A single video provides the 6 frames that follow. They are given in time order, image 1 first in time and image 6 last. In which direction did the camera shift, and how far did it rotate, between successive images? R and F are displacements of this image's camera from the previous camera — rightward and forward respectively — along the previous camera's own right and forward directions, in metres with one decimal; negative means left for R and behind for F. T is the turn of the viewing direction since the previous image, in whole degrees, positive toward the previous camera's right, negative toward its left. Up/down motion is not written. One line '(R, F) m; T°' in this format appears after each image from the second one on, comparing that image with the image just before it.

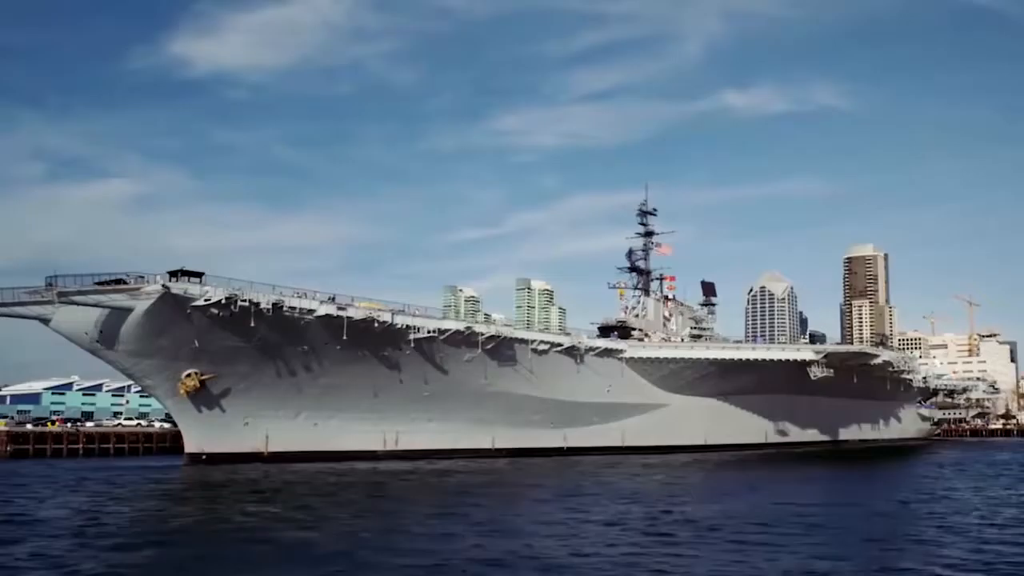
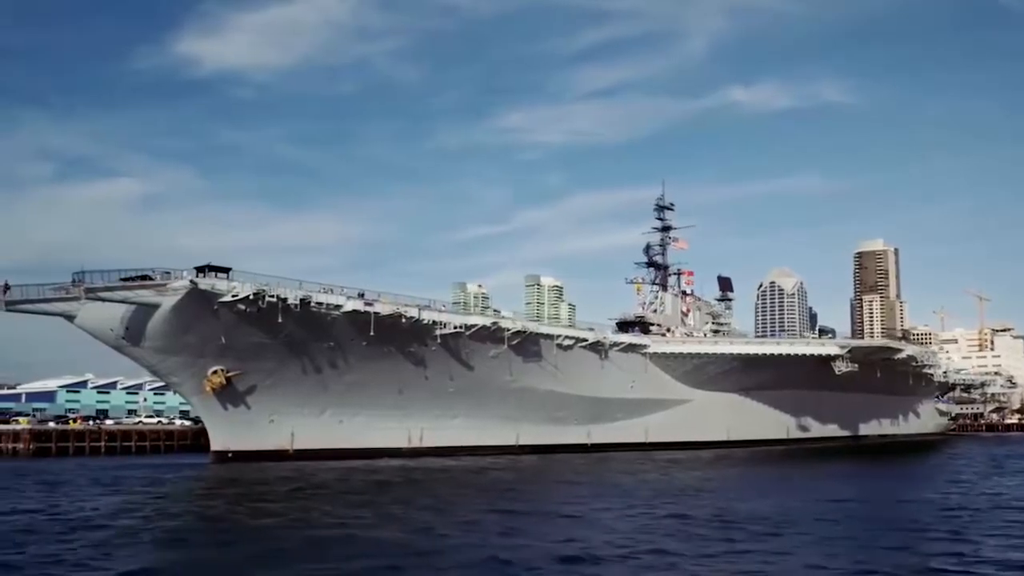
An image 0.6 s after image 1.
(-0.4, +0.2) m; 0°
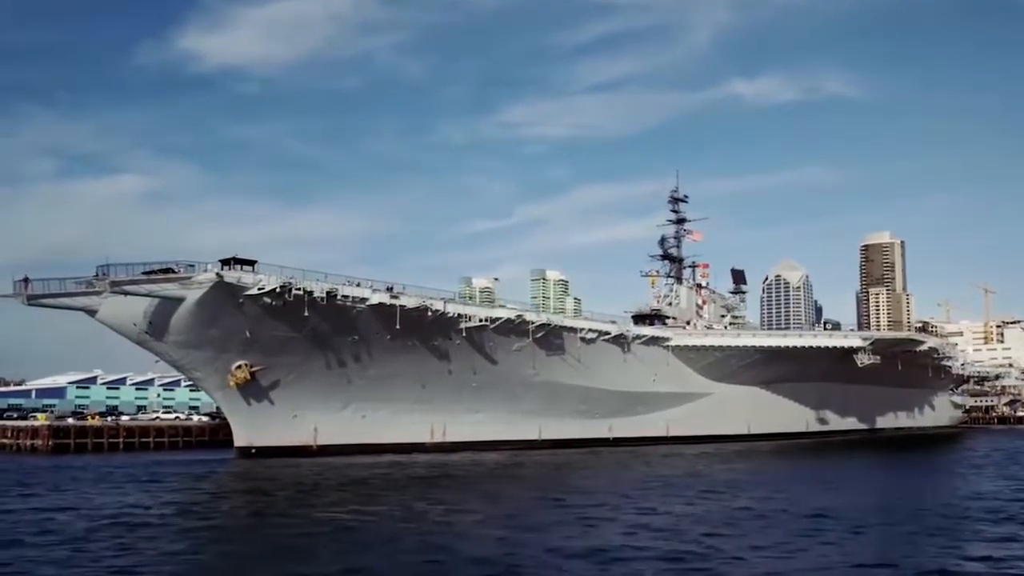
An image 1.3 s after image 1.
(-0.4, +0.2) m; 0°
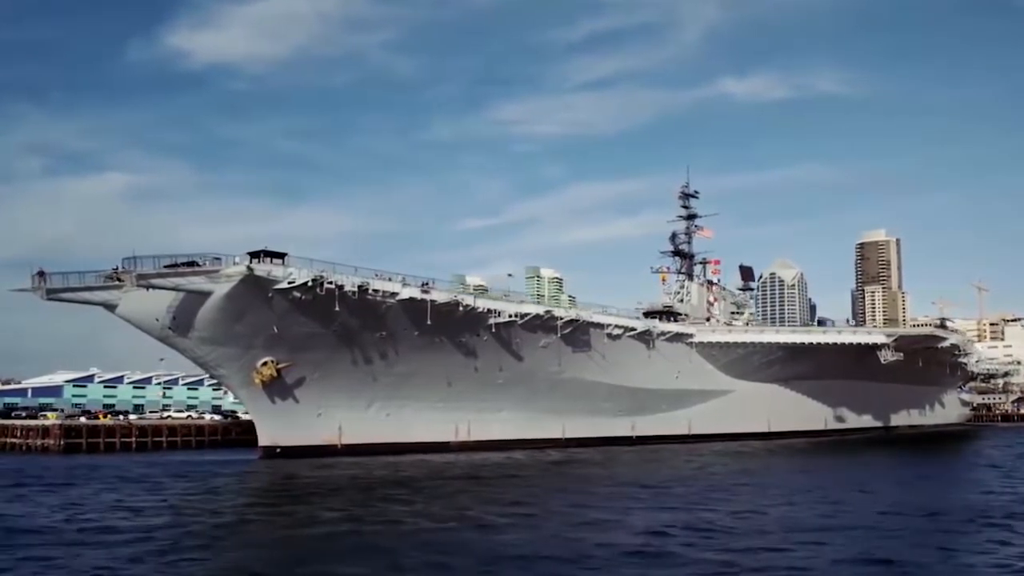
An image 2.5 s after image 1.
(-0.7, +0.4) m; +1°
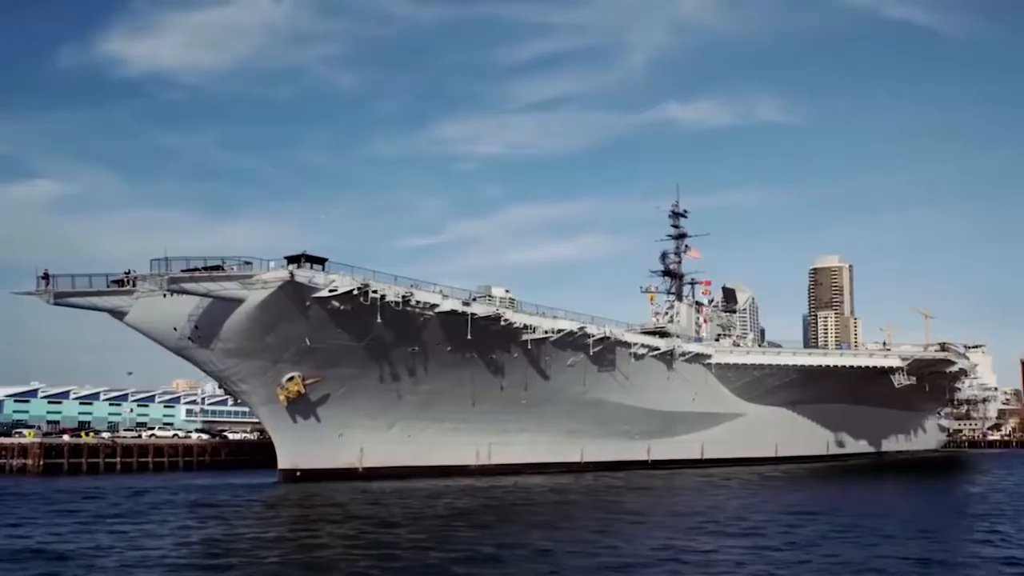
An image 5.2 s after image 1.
(-1.4, +0.9) m; +4°
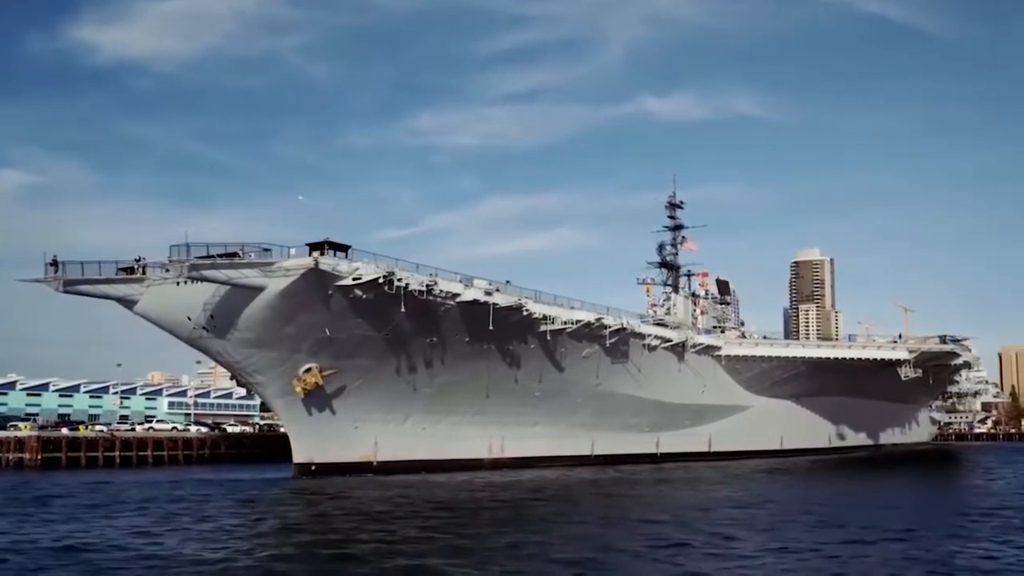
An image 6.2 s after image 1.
(-0.6, +0.3) m; +1°
